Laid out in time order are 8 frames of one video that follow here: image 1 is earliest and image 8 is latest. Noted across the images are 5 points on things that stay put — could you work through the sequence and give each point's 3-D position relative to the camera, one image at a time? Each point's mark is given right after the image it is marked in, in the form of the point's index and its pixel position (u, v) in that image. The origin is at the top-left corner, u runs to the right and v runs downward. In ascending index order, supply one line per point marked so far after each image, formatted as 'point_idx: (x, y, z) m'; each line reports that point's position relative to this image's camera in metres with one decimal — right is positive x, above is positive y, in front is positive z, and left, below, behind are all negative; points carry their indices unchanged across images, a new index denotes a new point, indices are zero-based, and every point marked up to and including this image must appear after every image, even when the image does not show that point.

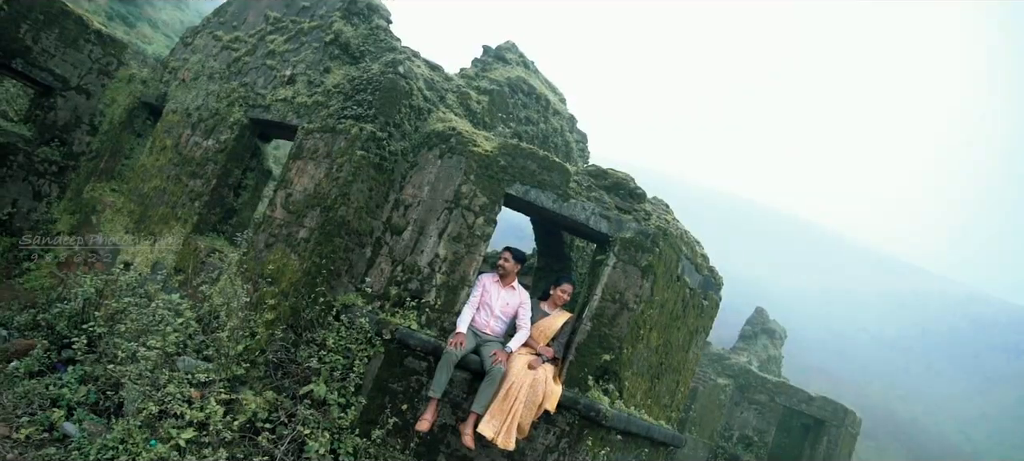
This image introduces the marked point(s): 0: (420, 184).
0: (-0.9, +0.5, +7.2) m
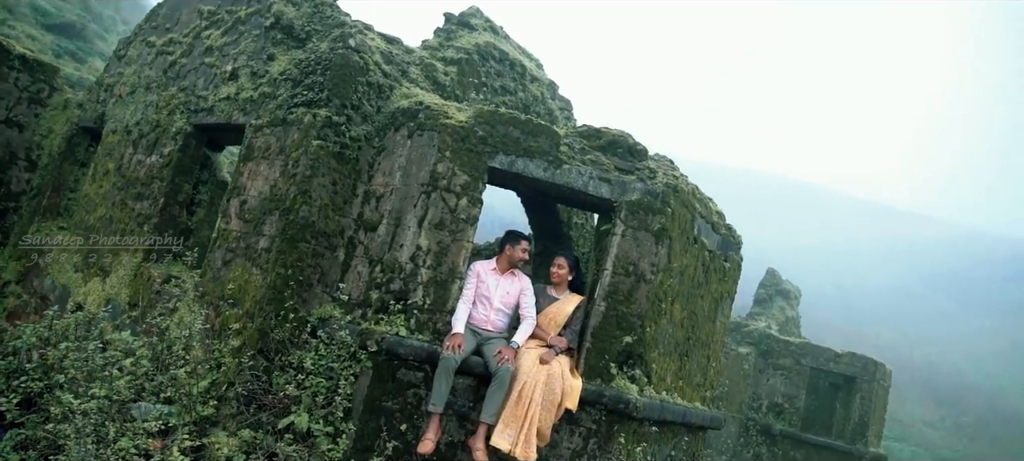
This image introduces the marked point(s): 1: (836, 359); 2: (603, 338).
0: (-1.0, +0.5, +6.3) m
1: (+6.7, -2.6, +15.2) m
2: (+0.7, -0.9, +5.9) m
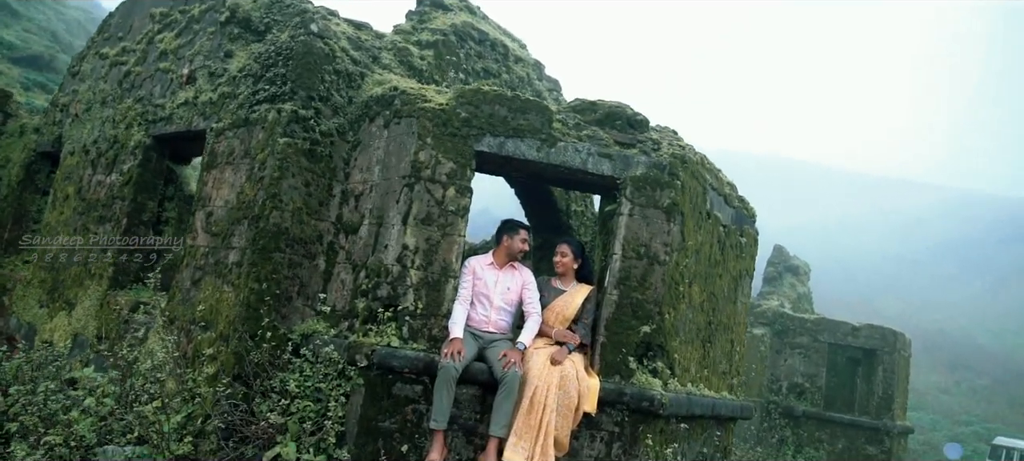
0: (-1.1, +0.5, +5.7) m
1: (+6.8, -2.0, +14.6) m
2: (+0.8, -0.7, +5.3) m
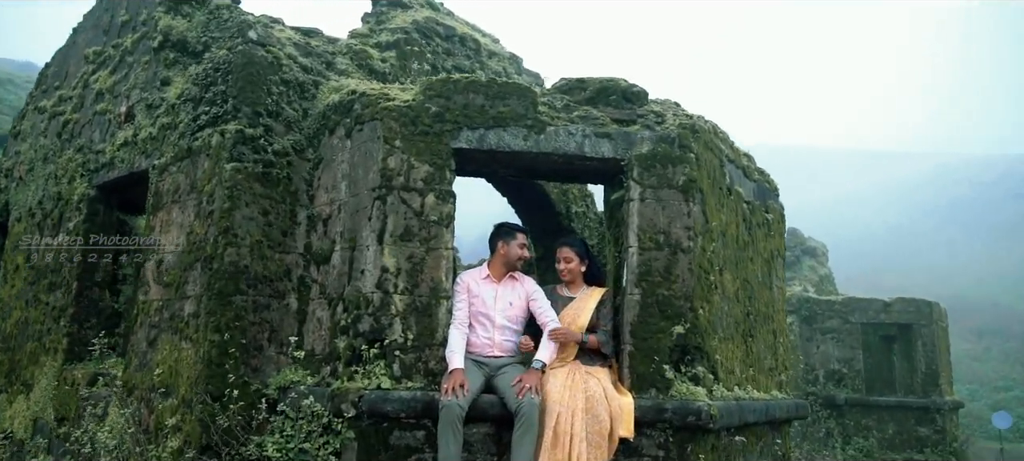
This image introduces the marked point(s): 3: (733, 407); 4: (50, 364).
0: (-1.2, +0.3, +5.0) m
1: (+7.0, -1.5, +13.8) m
2: (+0.8, -0.6, +4.5) m
3: (+1.4, -1.1, +4.5) m
4: (-3.8, -1.1, +6.1) m
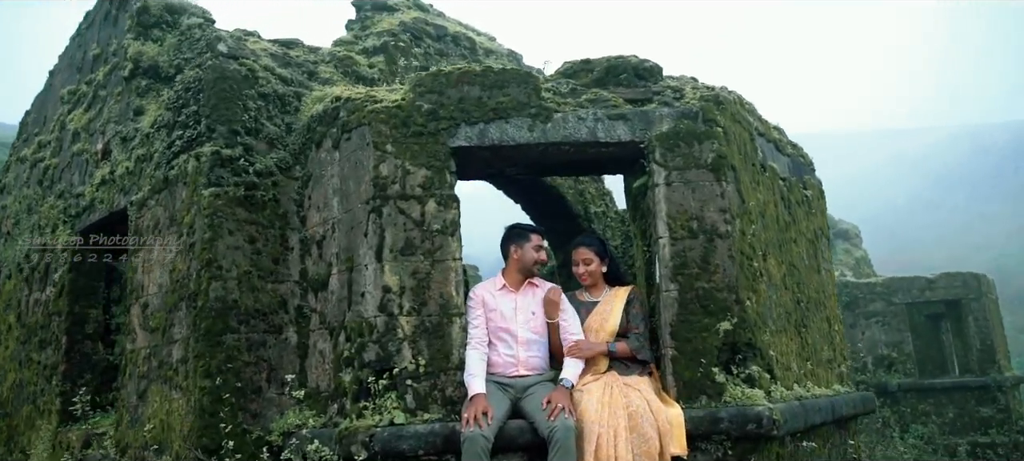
0: (-1.2, +0.2, +4.5) m
1: (+7.5, -1.0, +13.0) m
2: (+1.0, -0.6, +3.9) m
3: (+1.5, -1.0, +3.9) m
4: (-3.6, -1.5, +5.6) m
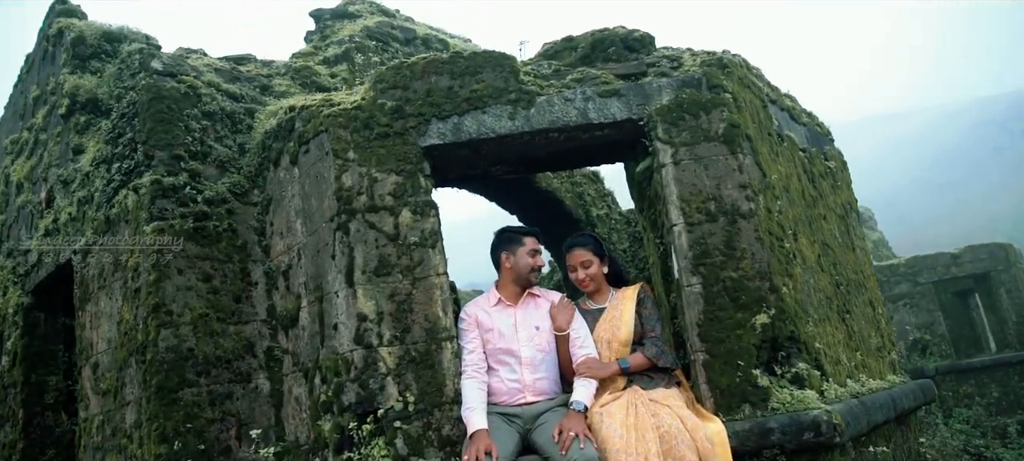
0: (-1.2, 0.0, +3.9) m
1: (+7.5, -0.5, +12.4) m
2: (+1.0, -0.5, +3.3) m
3: (+1.6, -0.8, +3.3) m
4: (-3.5, -1.9, +5.0) m
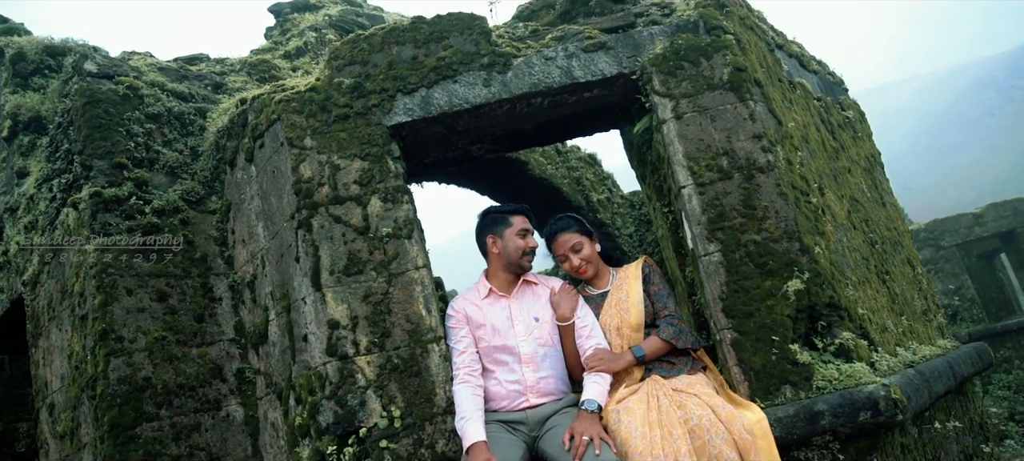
0: (-1.3, 0.0, +3.5) m
1: (+7.6, +0.2, +11.9) m
2: (+0.9, -0.3, +2.9) m
3: (+1.6, -0.6, +2.9) m
4: (-3.3, -2.2, +4.6) m
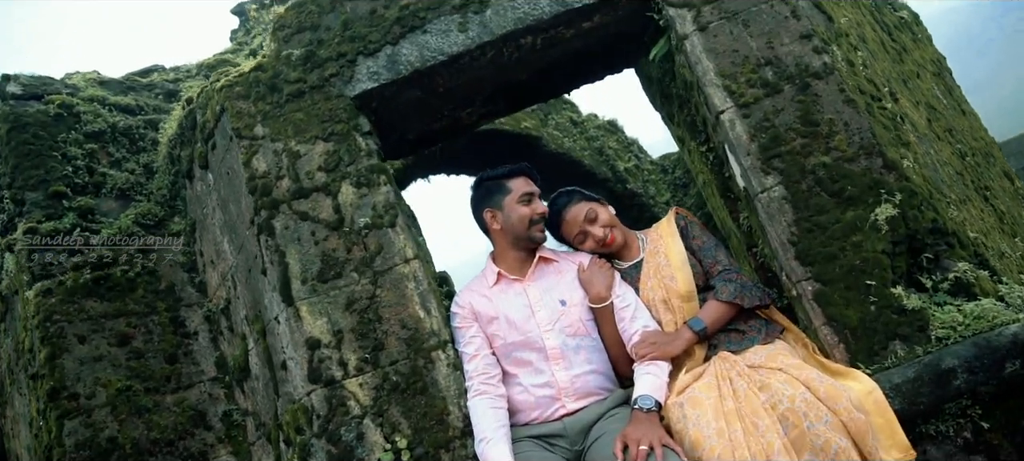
0: (-1.2, -0.1, +3.0) m
1: (+7.9, +1.4, +10.9) m
2: (+1.0, -0.1, +2.2) m
3: (+1.6, -0.2, +2.2) m
4: (-2.9, -2.5, +4.1) m
